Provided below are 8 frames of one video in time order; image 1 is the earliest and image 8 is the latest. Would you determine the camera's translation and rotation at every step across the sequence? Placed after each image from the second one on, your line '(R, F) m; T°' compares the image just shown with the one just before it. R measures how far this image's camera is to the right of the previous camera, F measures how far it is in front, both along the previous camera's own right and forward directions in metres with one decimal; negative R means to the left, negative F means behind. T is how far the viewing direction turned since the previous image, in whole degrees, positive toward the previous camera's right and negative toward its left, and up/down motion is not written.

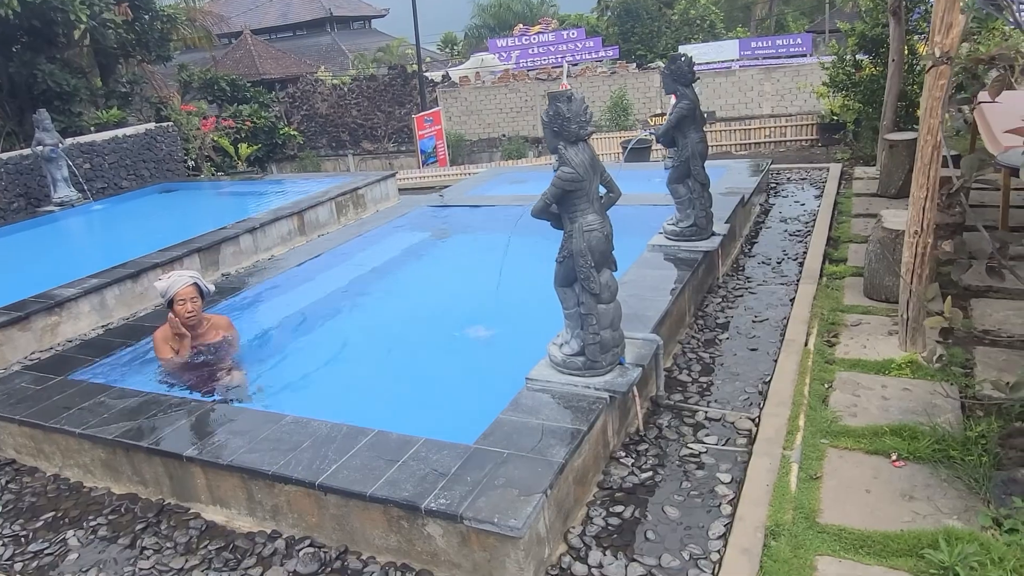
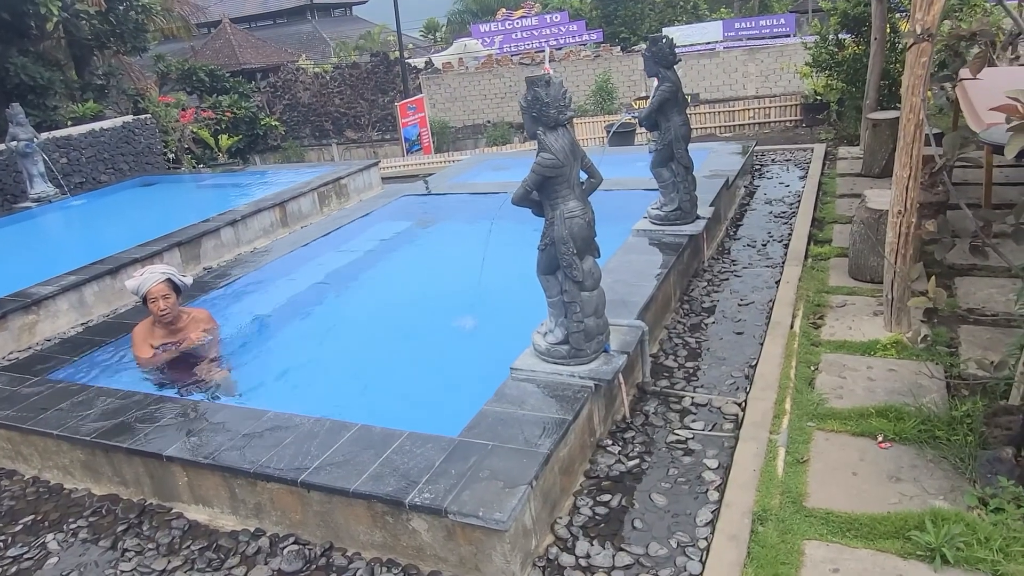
(0.0, 0.0) m; +1°
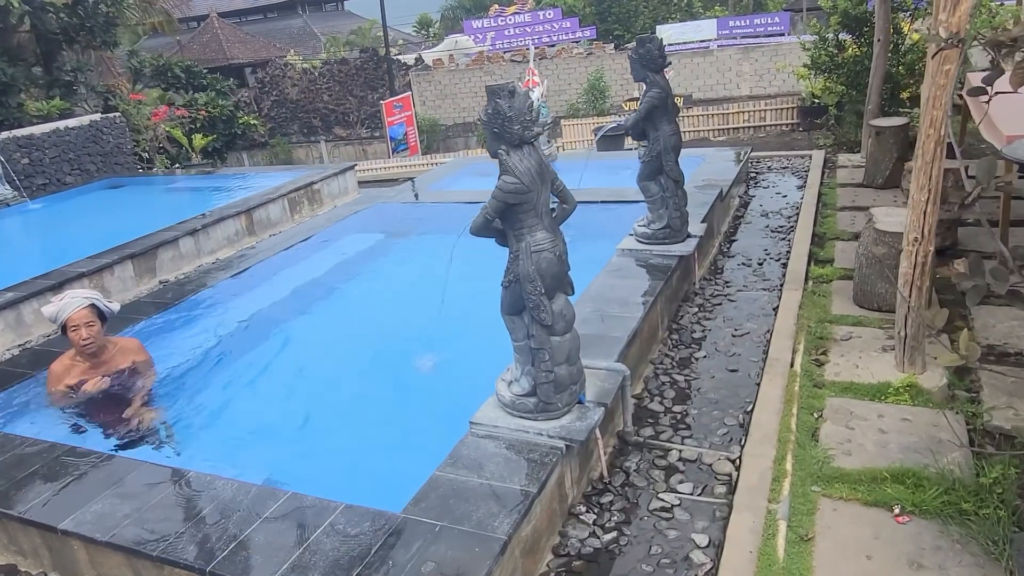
(+0.2, +0.5) m; 0°
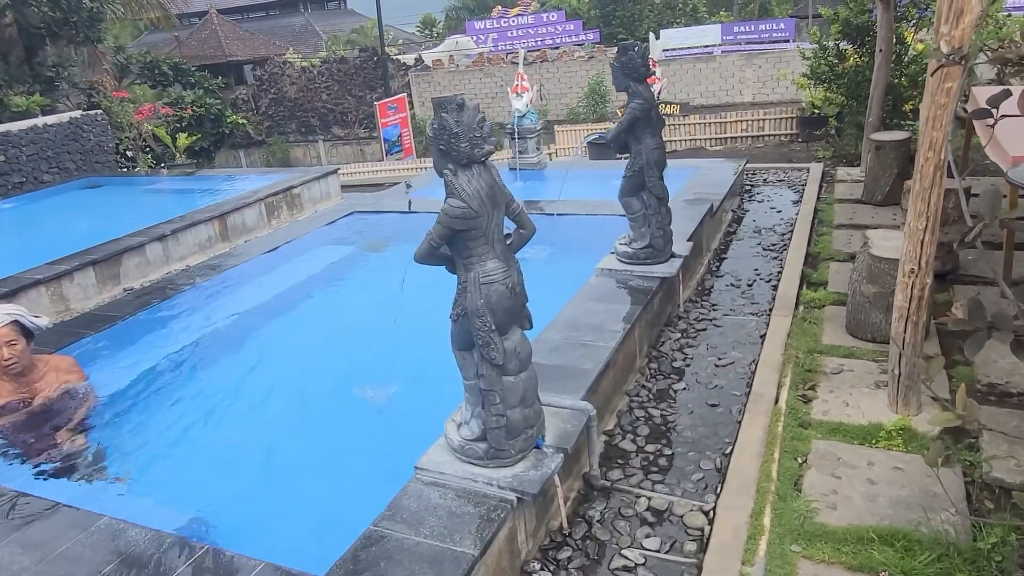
(+0.2, +0.3) m; 0°
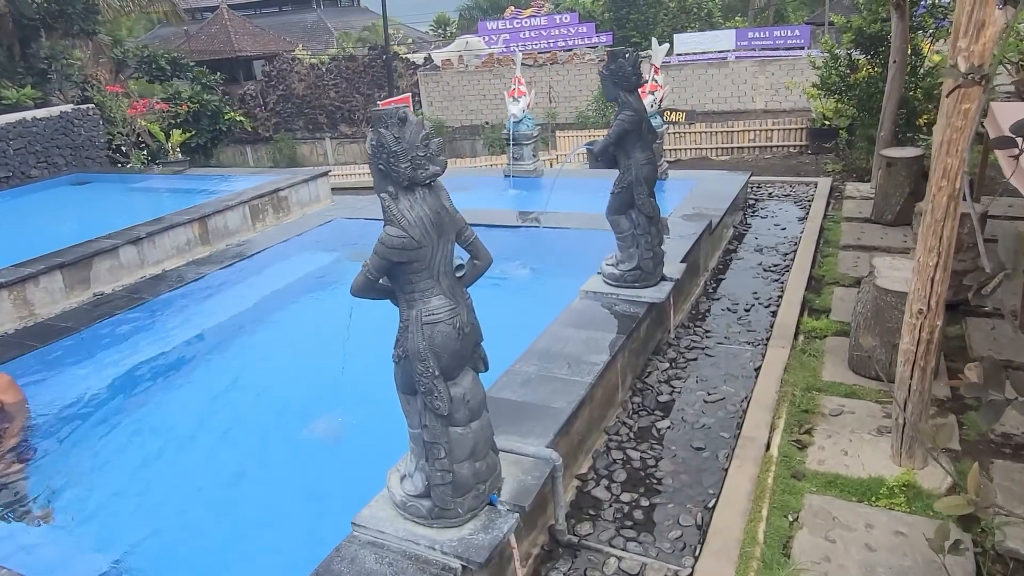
(+0.2, +0.3) m; -1°
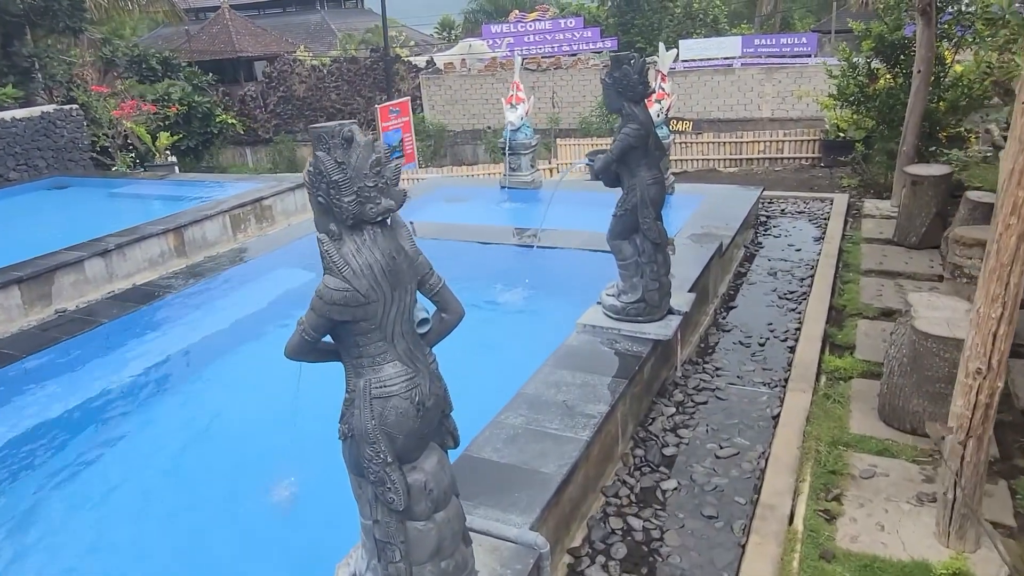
(+0.1, +0.5) m; 0°
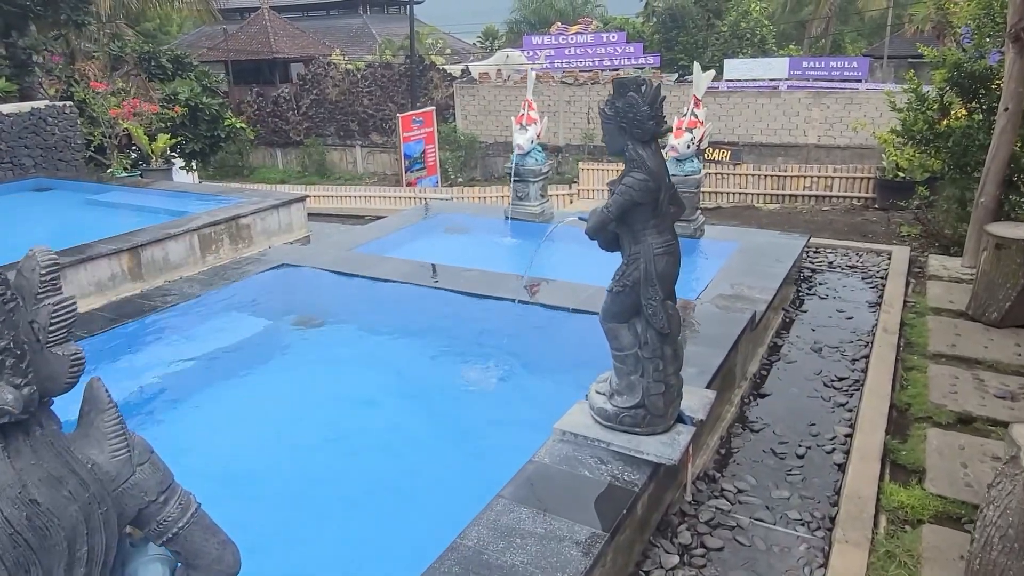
(+0.3, +1.0) m; -3°
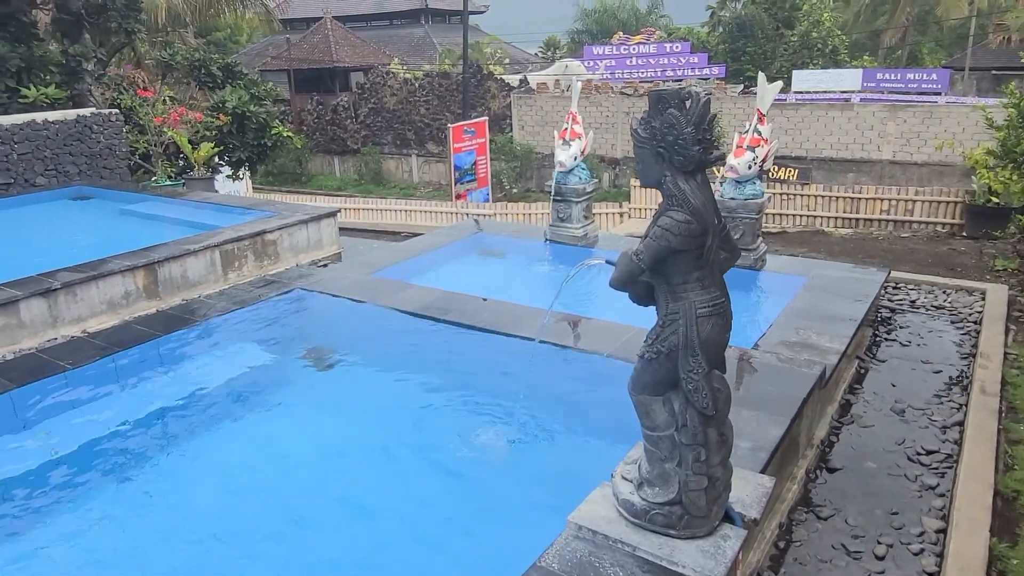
(+0.2, +0.6) m; -4°
